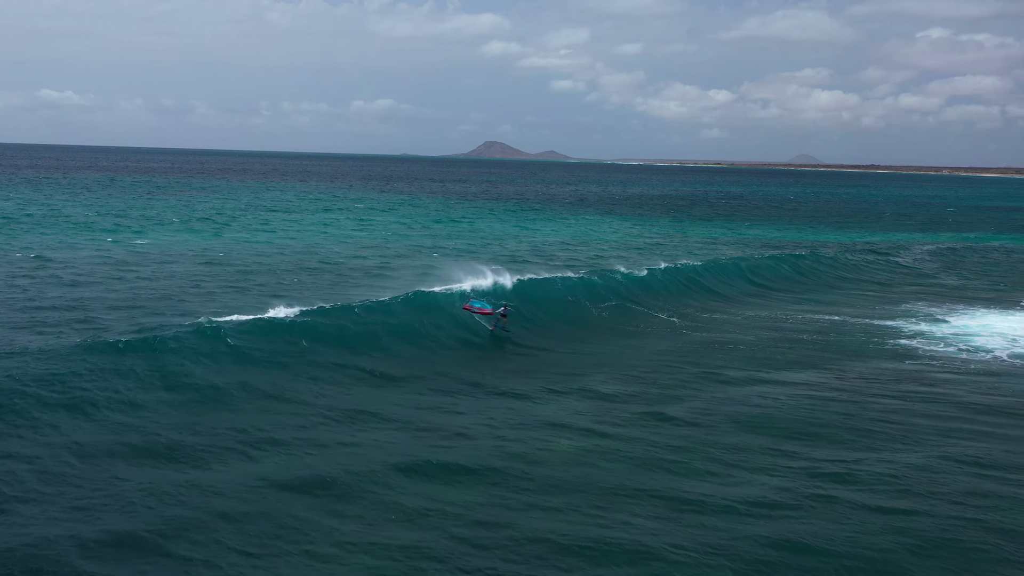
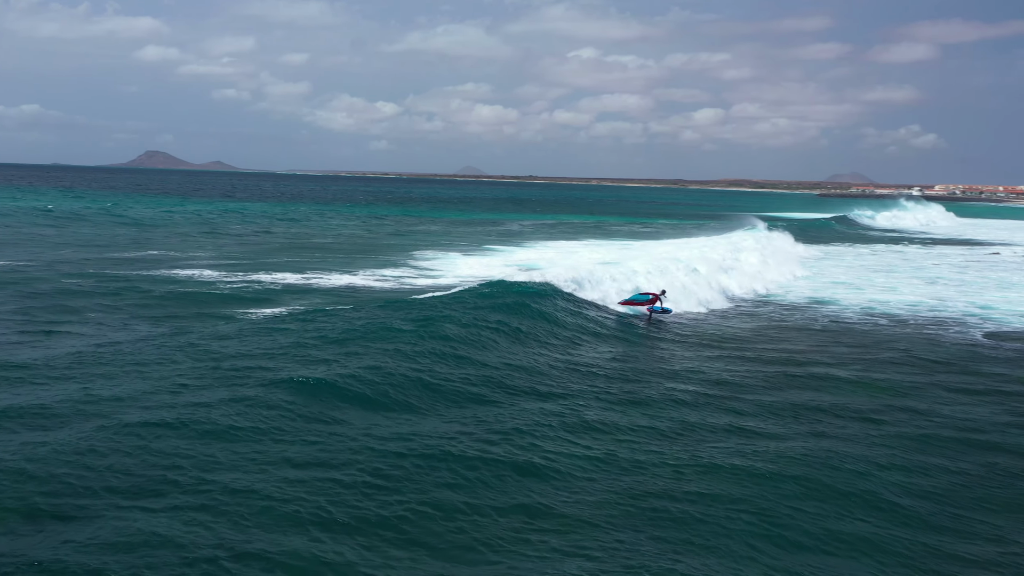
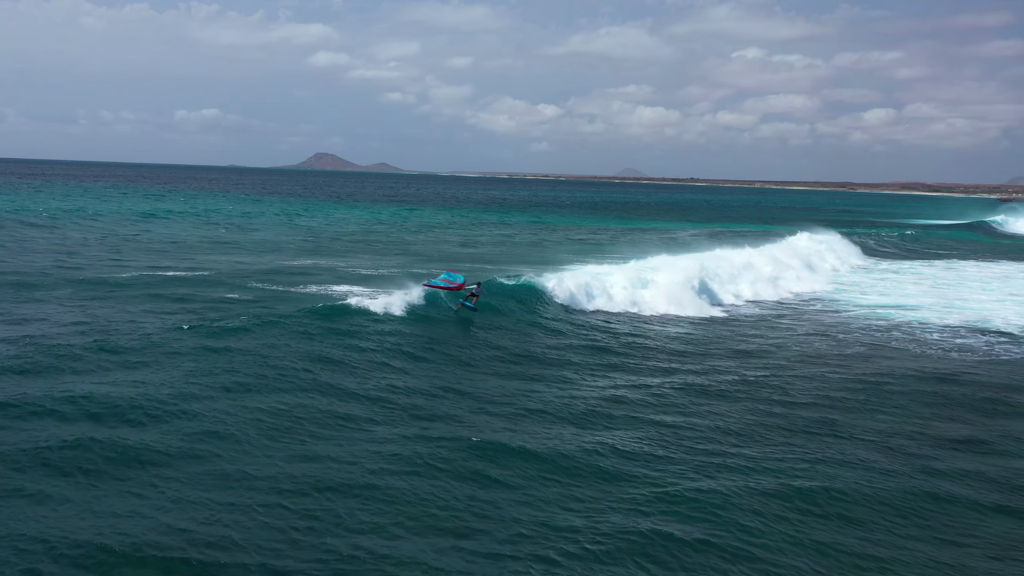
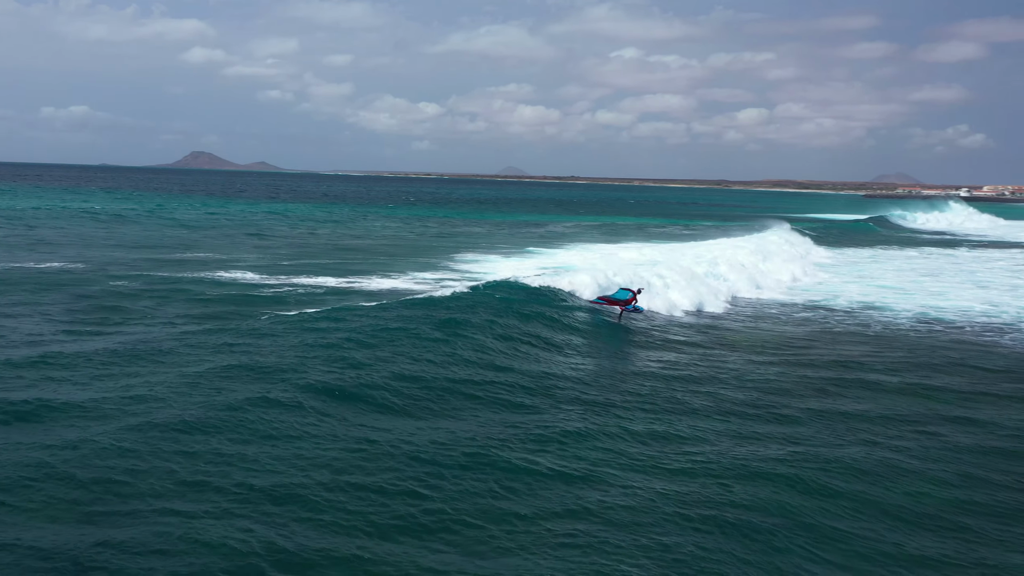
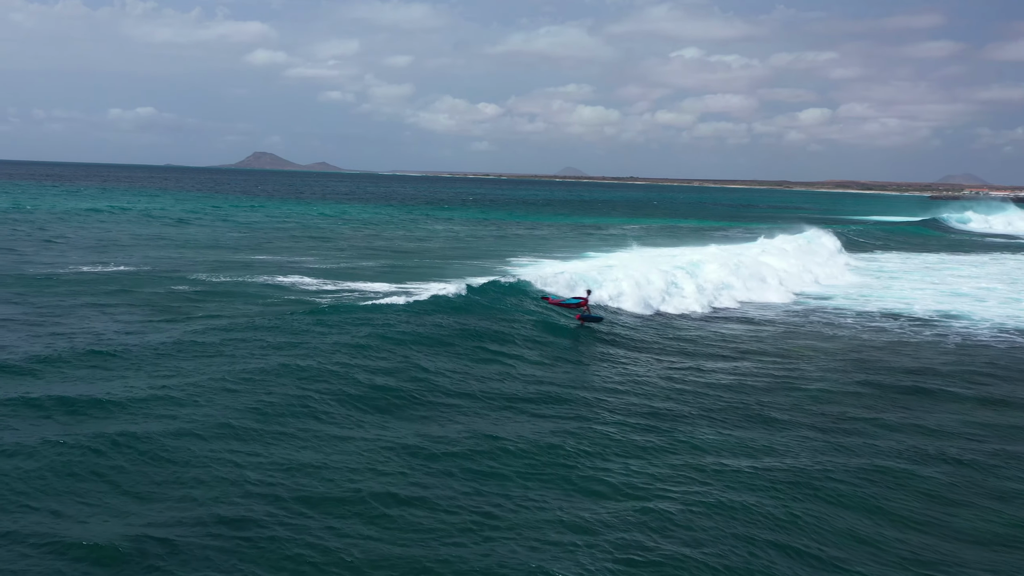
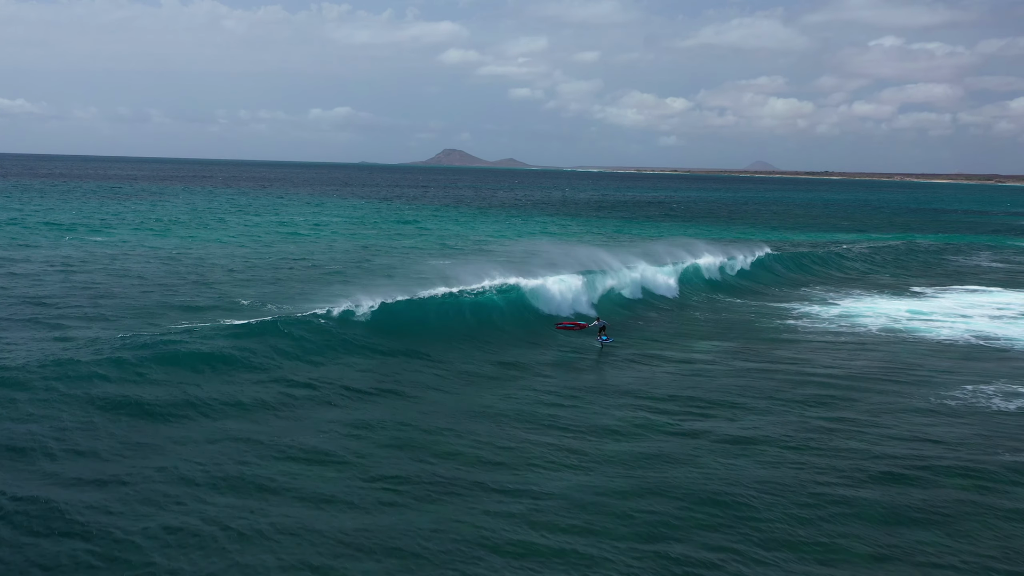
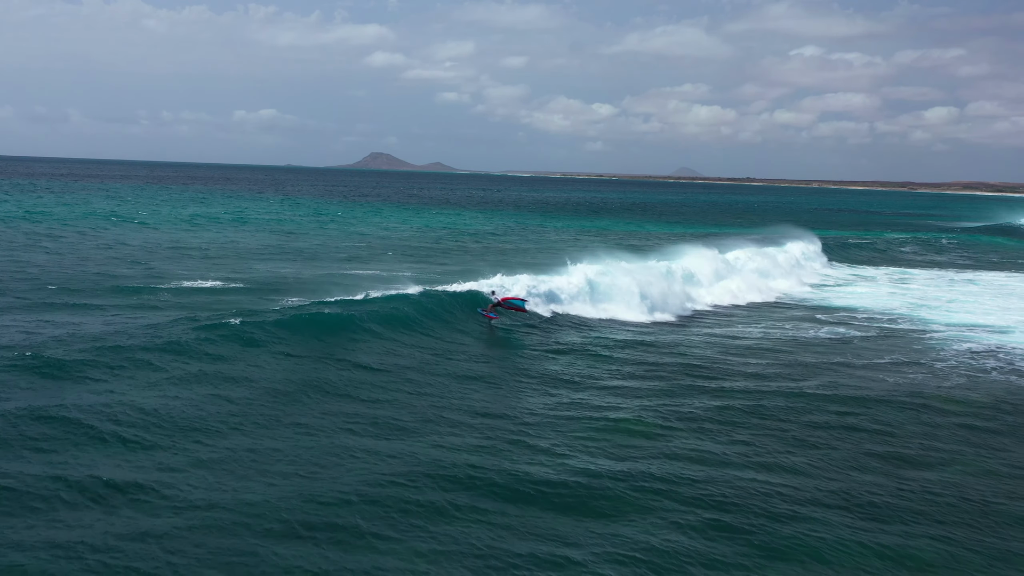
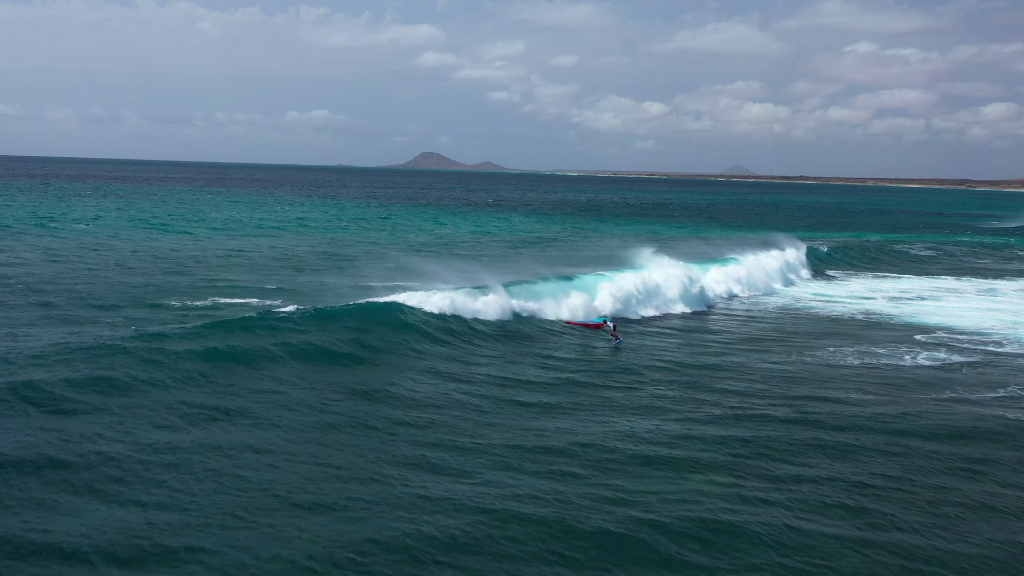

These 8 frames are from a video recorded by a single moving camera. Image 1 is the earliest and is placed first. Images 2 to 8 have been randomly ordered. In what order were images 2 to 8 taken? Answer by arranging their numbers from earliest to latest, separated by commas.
6, 8, 7, 3, 5, 4, 2
